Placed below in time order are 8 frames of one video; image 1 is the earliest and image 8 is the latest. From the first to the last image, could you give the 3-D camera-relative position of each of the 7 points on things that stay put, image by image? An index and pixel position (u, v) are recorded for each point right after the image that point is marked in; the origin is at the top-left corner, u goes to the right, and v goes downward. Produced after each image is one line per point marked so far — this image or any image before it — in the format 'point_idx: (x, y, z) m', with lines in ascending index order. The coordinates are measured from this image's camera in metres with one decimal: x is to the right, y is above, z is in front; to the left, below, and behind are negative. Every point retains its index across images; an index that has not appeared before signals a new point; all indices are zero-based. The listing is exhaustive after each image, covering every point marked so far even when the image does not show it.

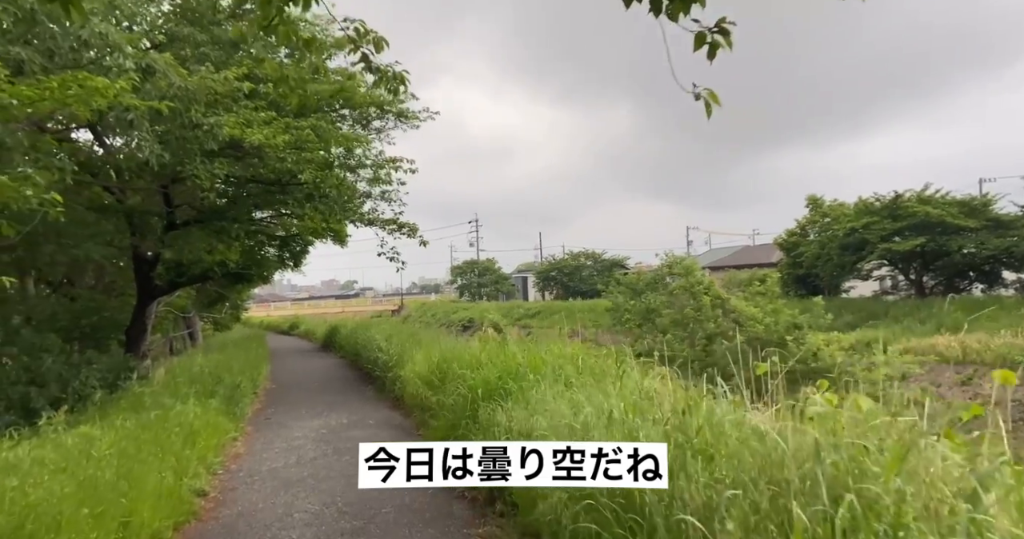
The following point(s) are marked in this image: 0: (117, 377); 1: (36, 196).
0: (-5.9, -1.6, +8.0) m
1: (-3.1, +0.5, +3.4) m
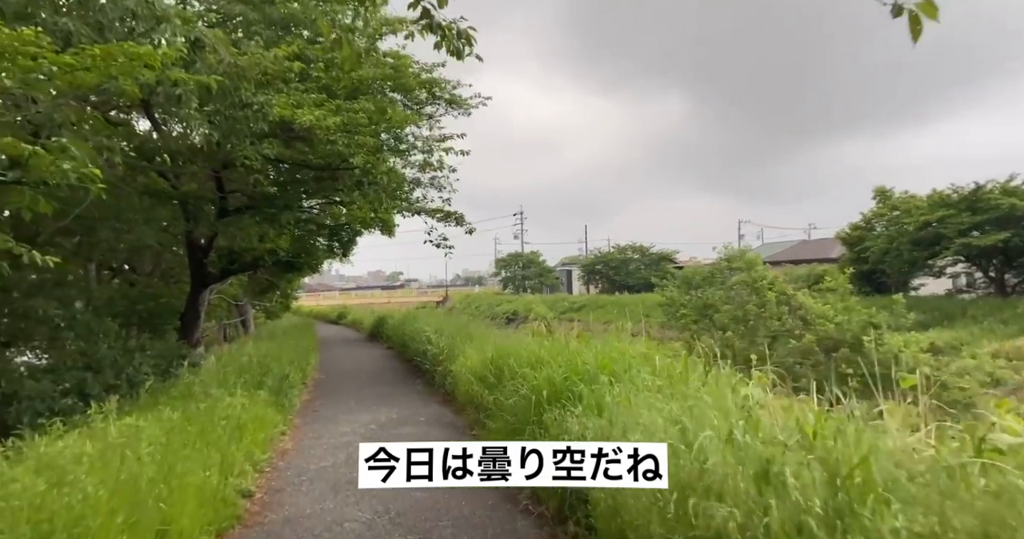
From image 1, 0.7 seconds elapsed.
0: (-5.1, -1.4, +8.0) m
1: (-2.6, +0.6, +3.2) m
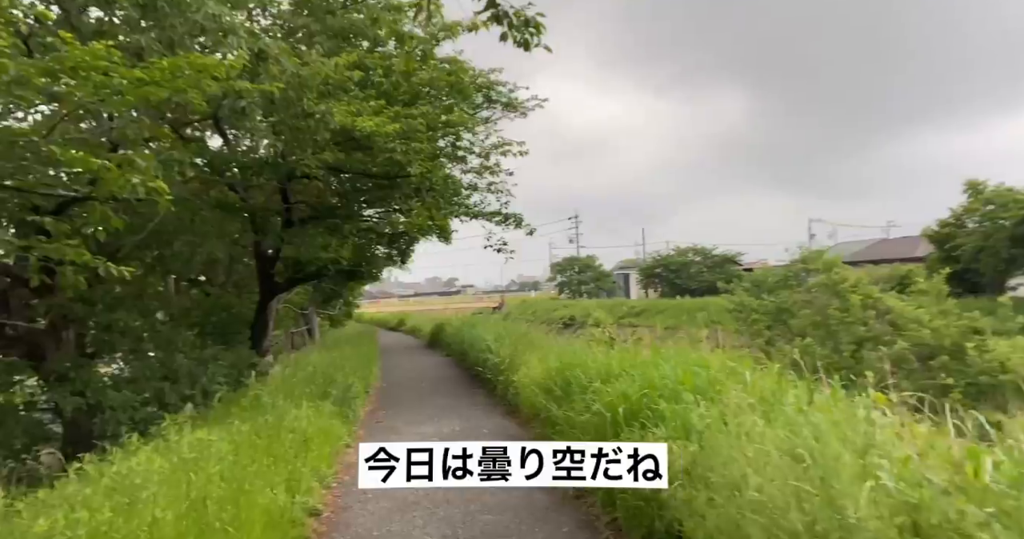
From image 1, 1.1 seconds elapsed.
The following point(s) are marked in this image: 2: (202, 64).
0: (-4.2, -1.6, +8.2) m
1: (-2.2, +0.5, +3.2) m
2: (-2.0, +1.4, +3.5) m
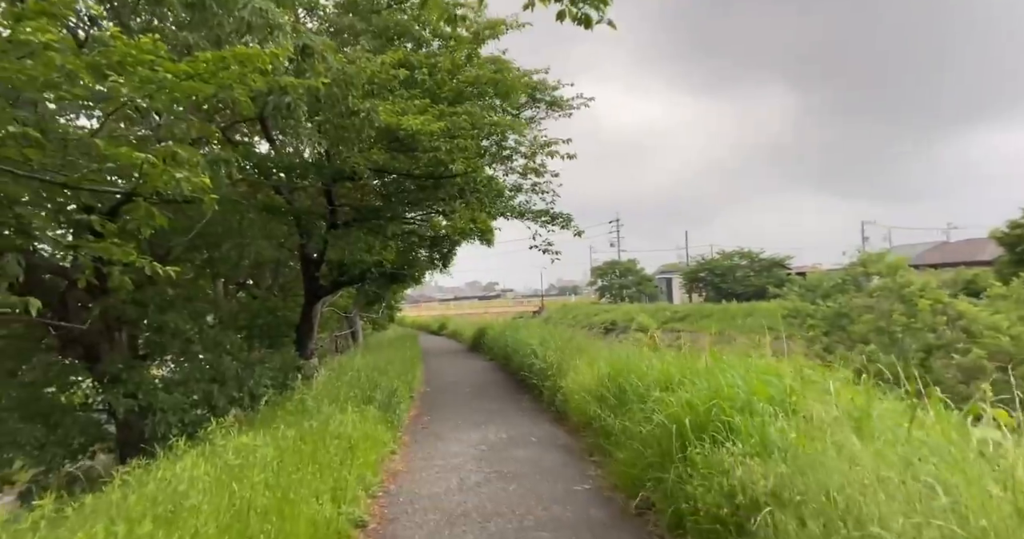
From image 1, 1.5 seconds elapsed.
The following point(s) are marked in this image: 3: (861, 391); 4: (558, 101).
0: (-3.5, -1.6, +8.2) m
1: (-1.9, +0.5, +3.1) m
2: (-1.7, +1.4, +3.4) m
3: (+2.1, -0.7, +3.2) m
4: (+0.8, +3.1, +9.8) m
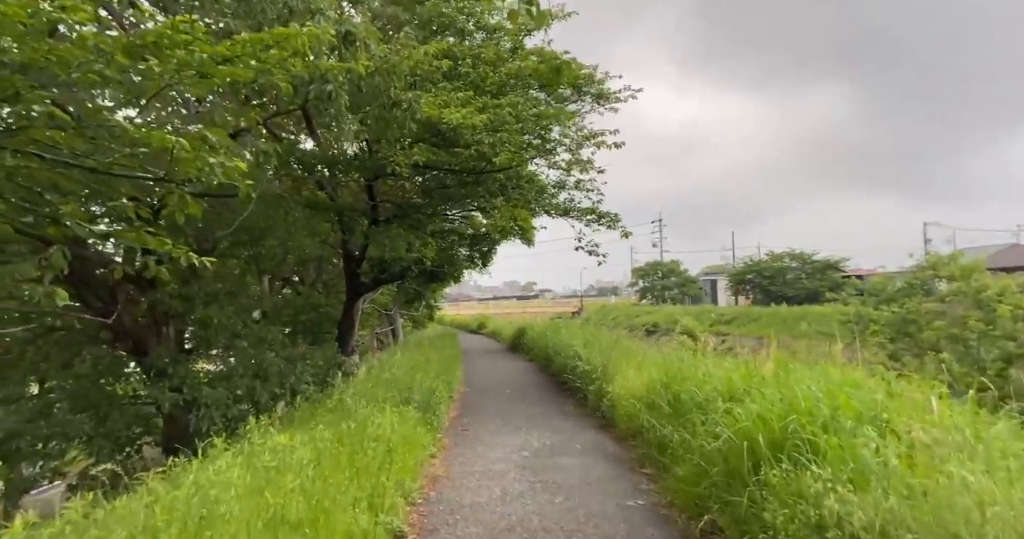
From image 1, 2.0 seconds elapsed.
0: (-2.8, -1.6, +8.2) m
1: (-1.6, +0.5, +2.9) m
2: (-1.4, +1.4, +3.3) m
3: (+2.4, -0.7, +2.8) m
4: (+1.6, +3.1, +9.5) m
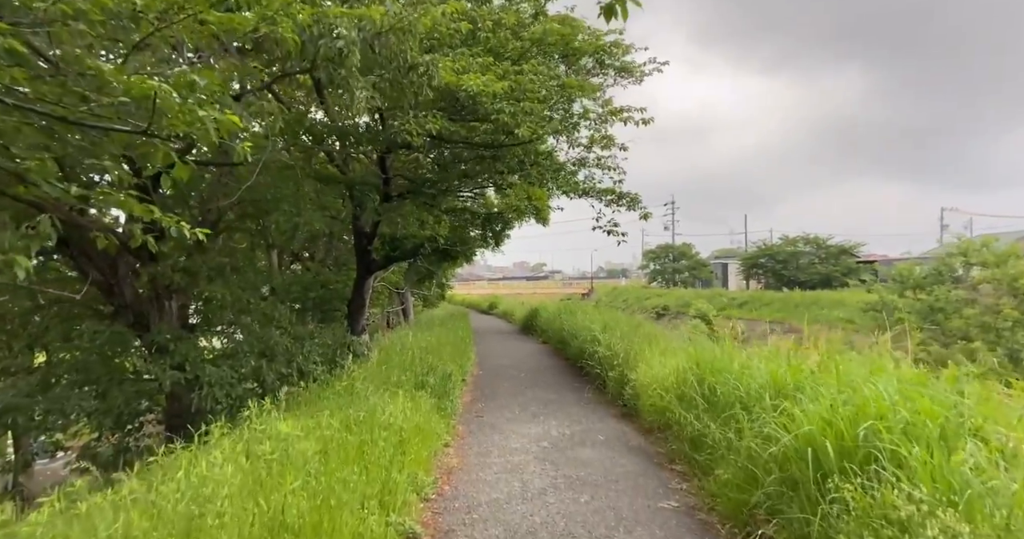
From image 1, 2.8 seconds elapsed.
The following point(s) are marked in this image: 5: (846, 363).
0: (-2.6, -1.2, +7.9) m
1: (-1.4, +0.7, +2.6) m
2: (-1.2, +1.5, +2.9) m
3: (+2.5, -0.7, +2.4) m
4: (+2.0, +3.4, +8.9) m
5: (+2.3, -0.7, +3.7) m
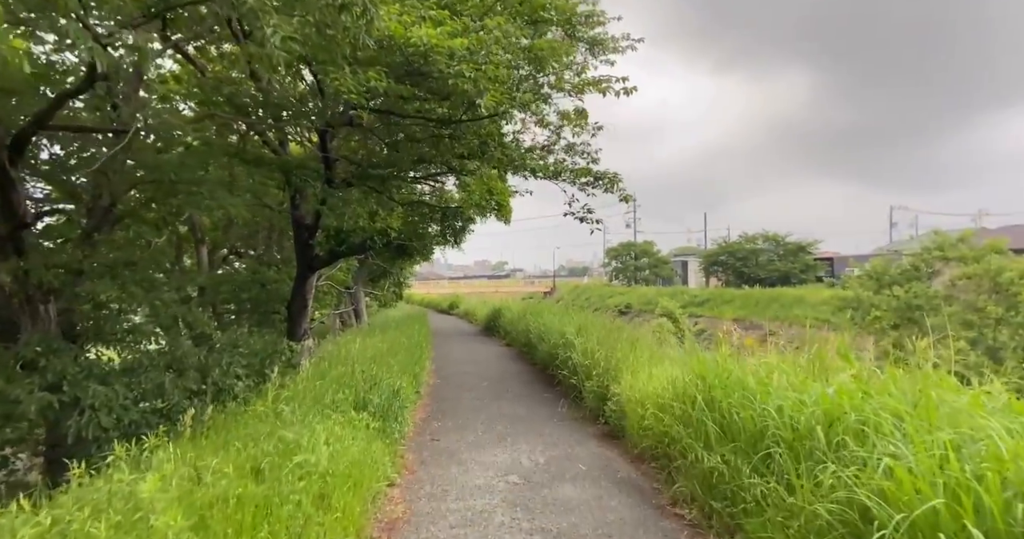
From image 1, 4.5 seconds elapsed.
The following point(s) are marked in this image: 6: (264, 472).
0: (-3.1, -1.2, +6.8) m
1: (-1.5, +0.7, +1.5) m
2: (-1.3, +1.6, +1.8) m
3: (+2.4, -0.6, +1.6) m
4: (+1.4, +3.5, +8.1) m
5: (+2.1, -0.6, +2.9) m
6: (-1.4, -1.1, +3.0) m
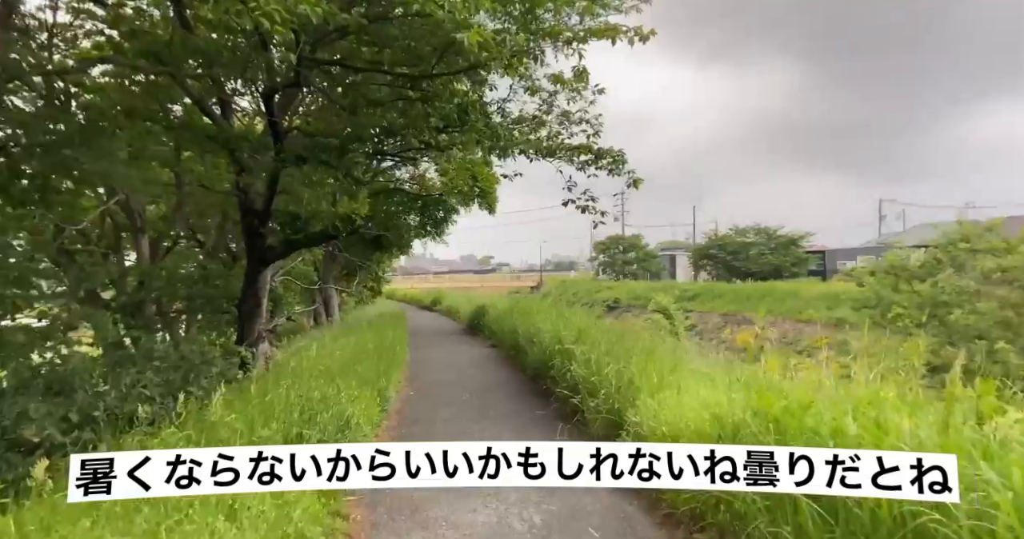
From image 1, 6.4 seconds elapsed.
0: (-3.2, -1.1, +5.5) m
1: (-1.6, +0.7, +0.2) m
2: (-1.3, +1.6, +0.5) m
3: (+2.4, -0.6, +0.5) m
4: (+1.2, +3.6, +6.9) m
5: (+2.0, -0.6, +1.7) m
6: (-1.4, -1.1, +1.8) m
